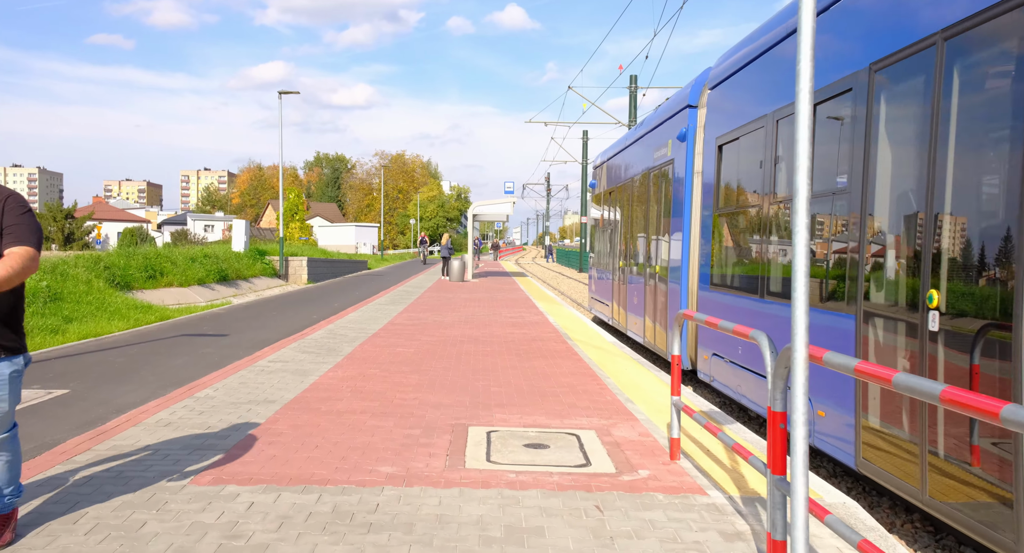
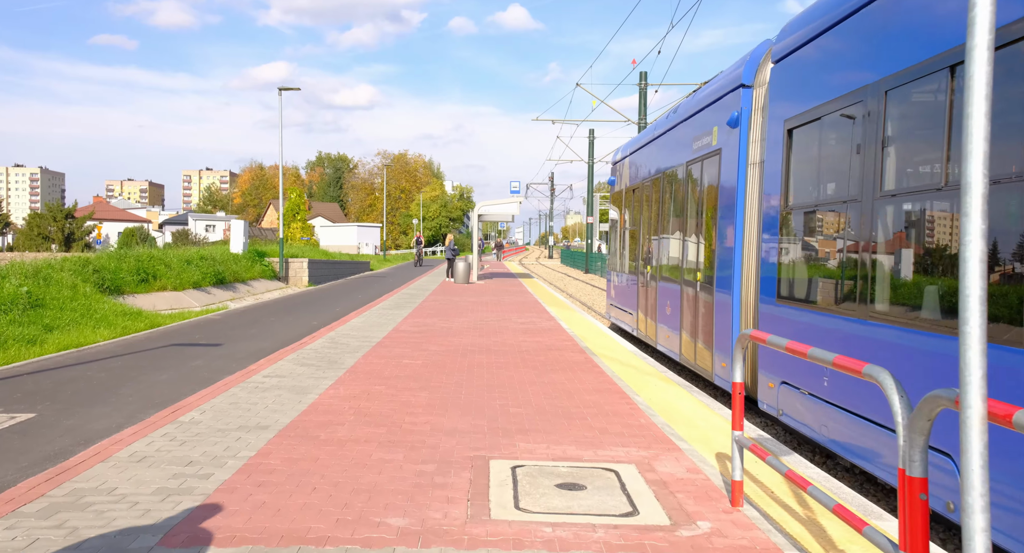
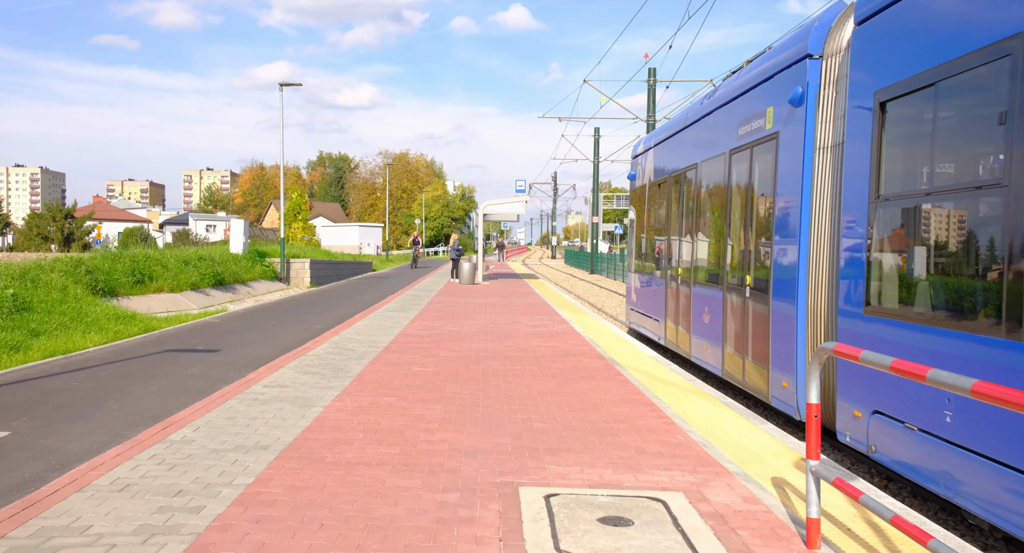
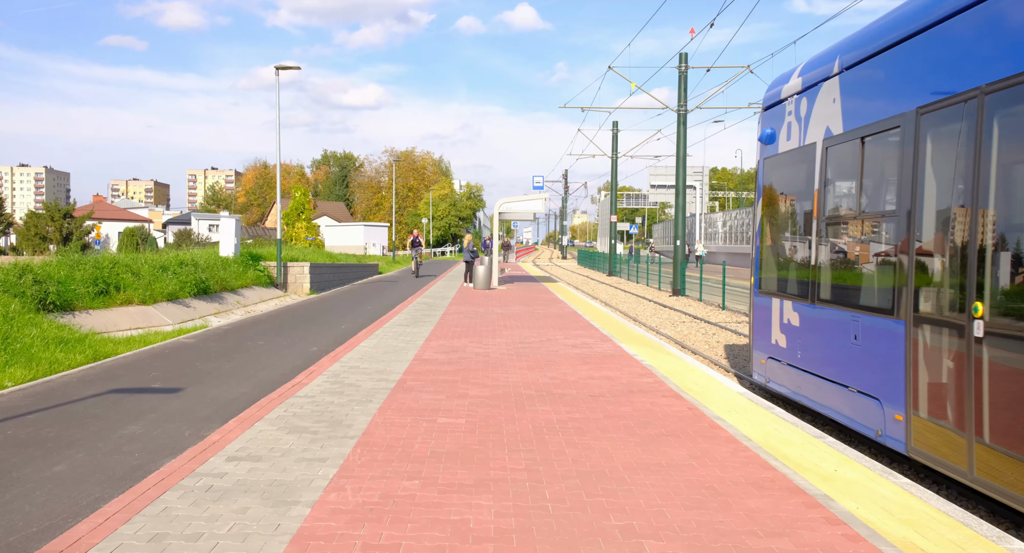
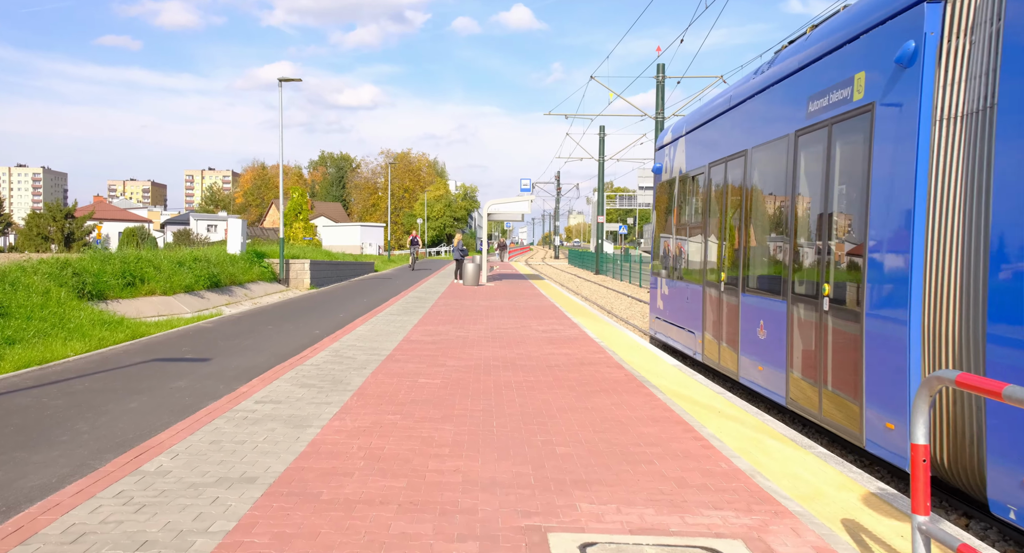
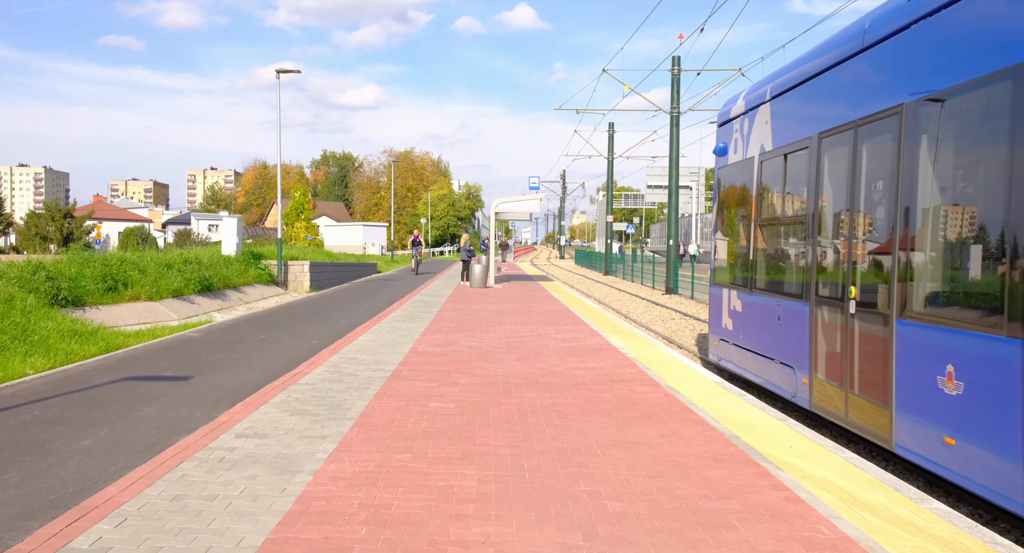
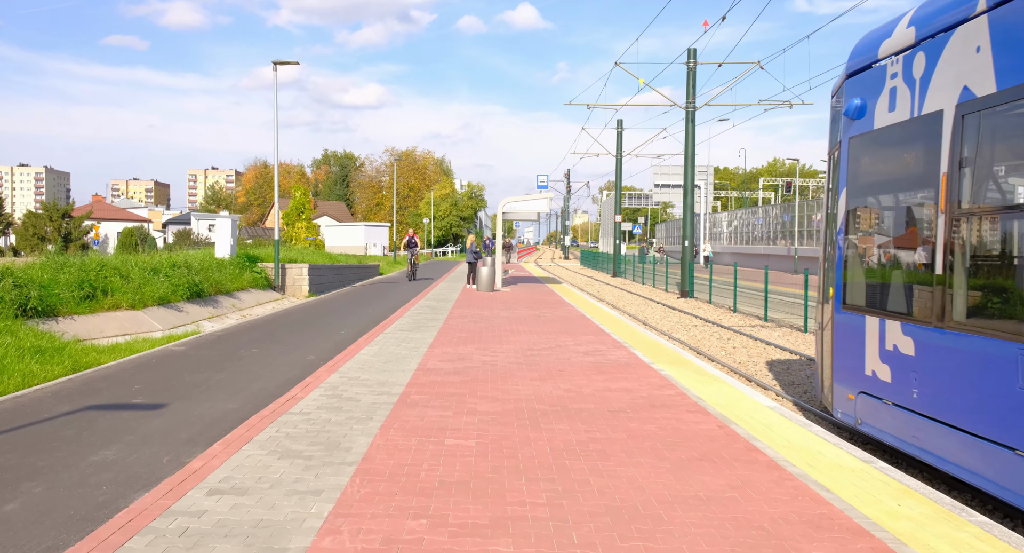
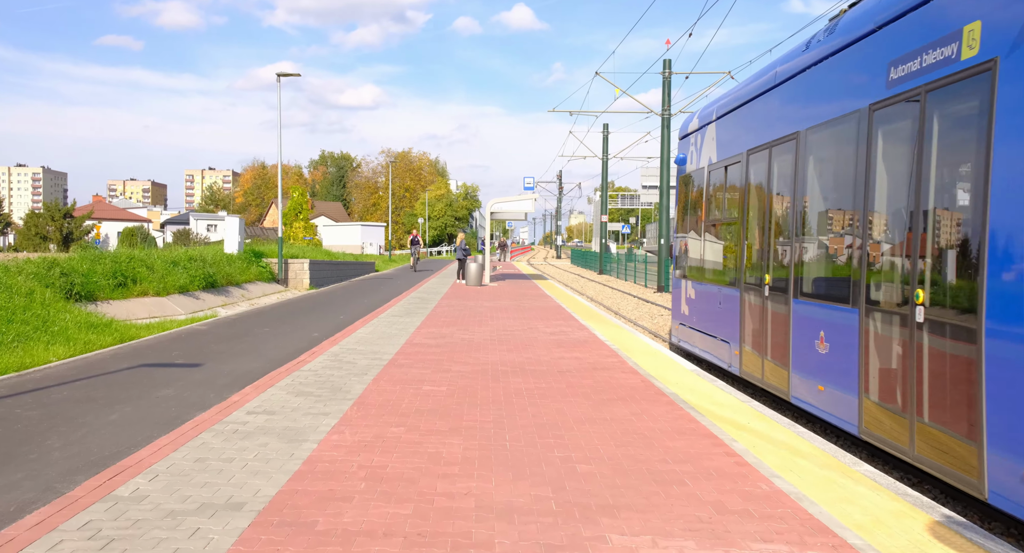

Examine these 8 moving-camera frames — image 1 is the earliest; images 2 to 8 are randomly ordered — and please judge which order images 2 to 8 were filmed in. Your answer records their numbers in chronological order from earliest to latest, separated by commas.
2, 3, 5, 8, 6, 4, 7
